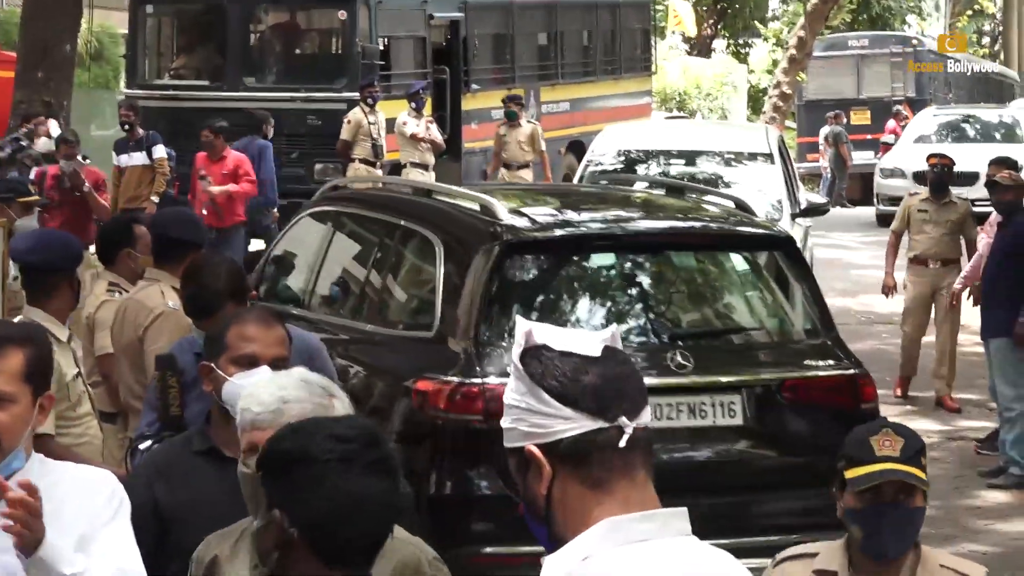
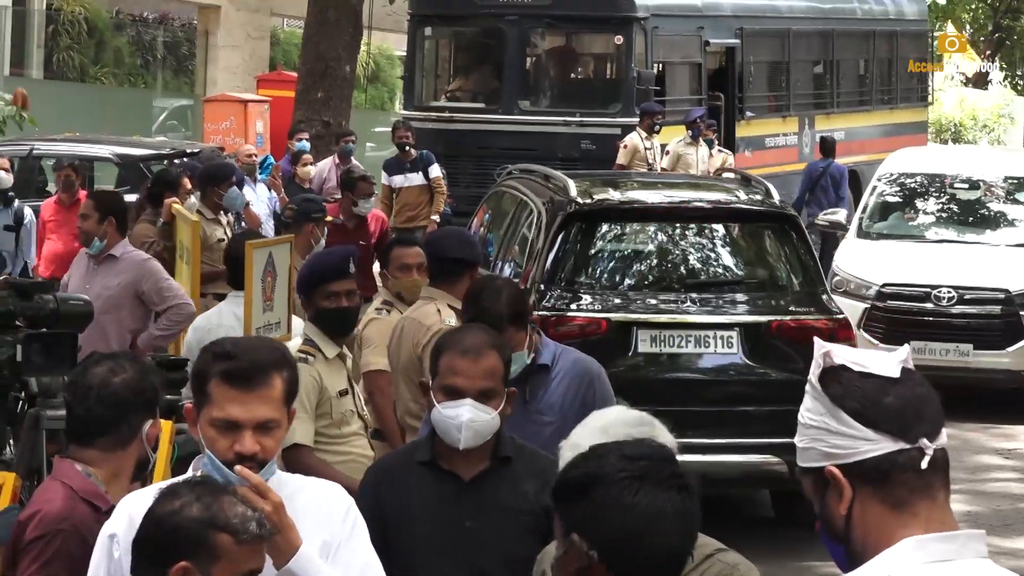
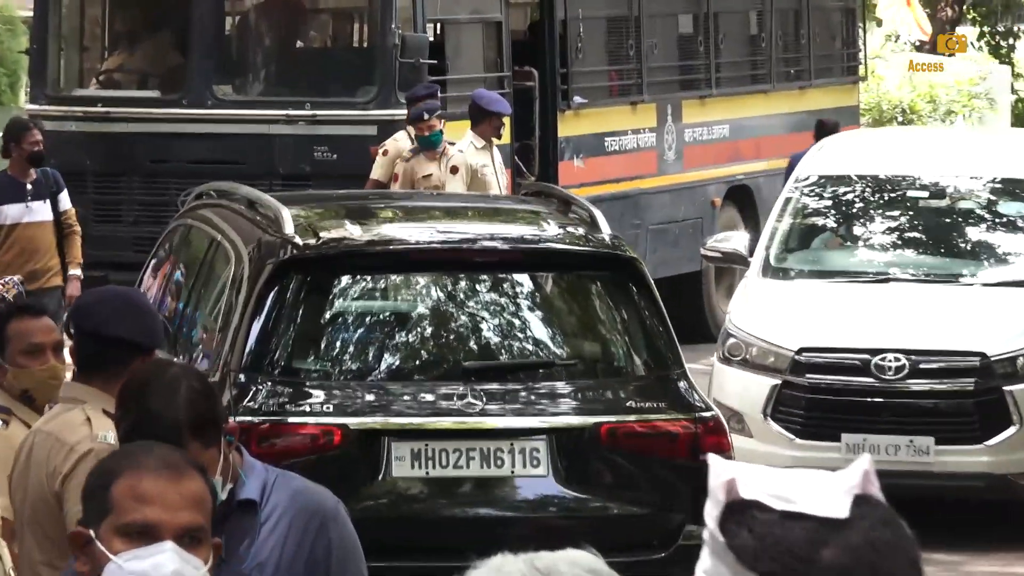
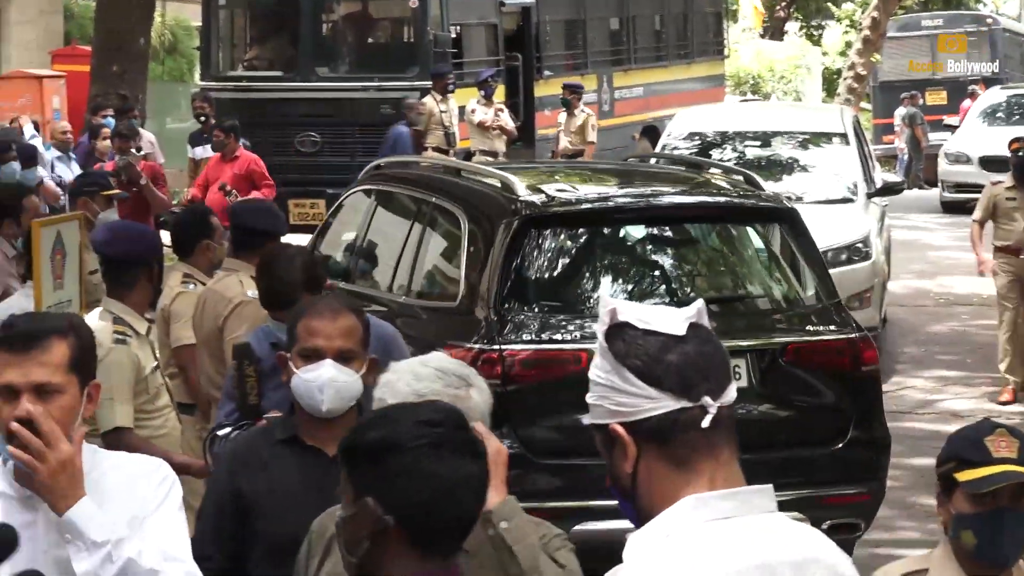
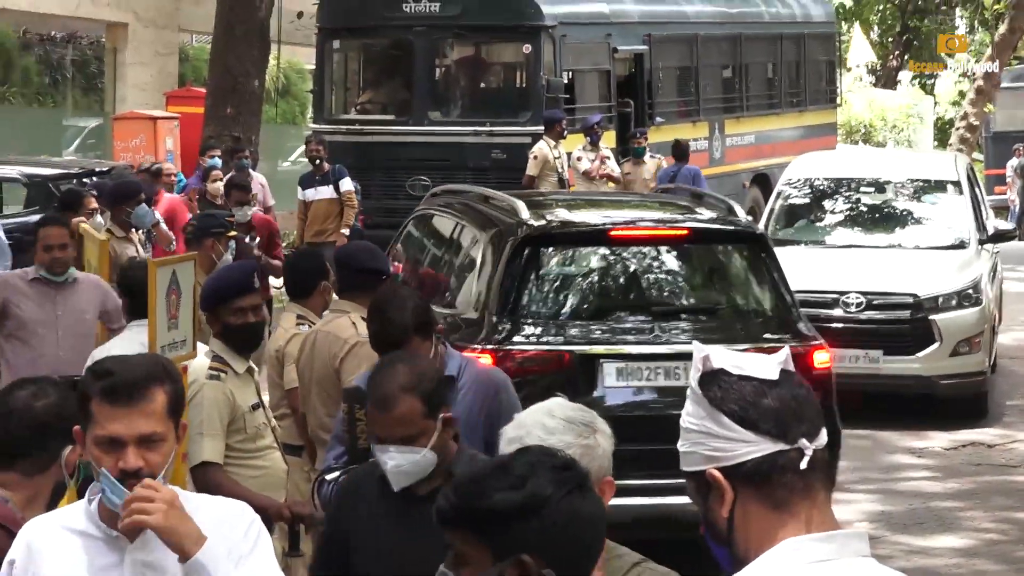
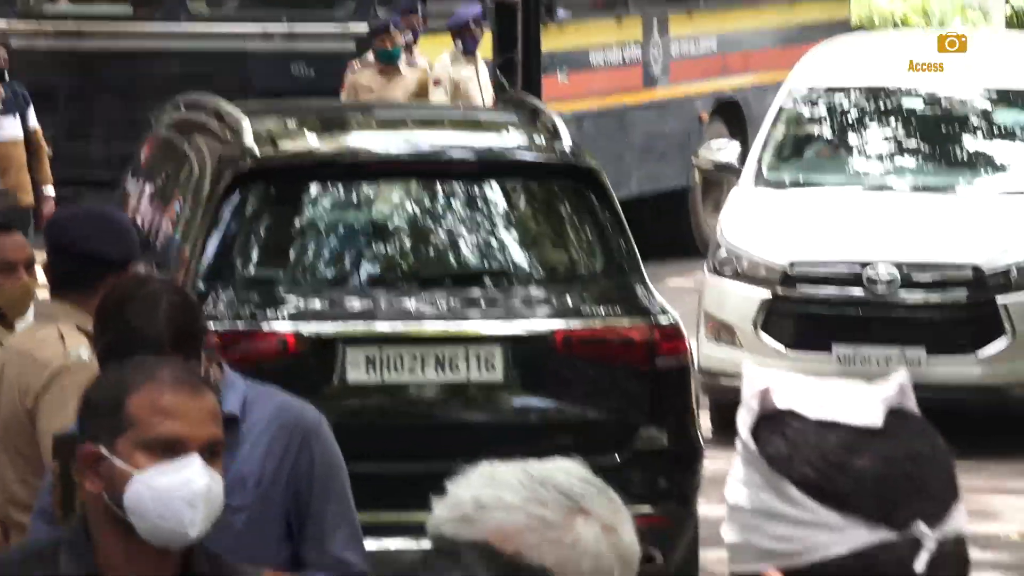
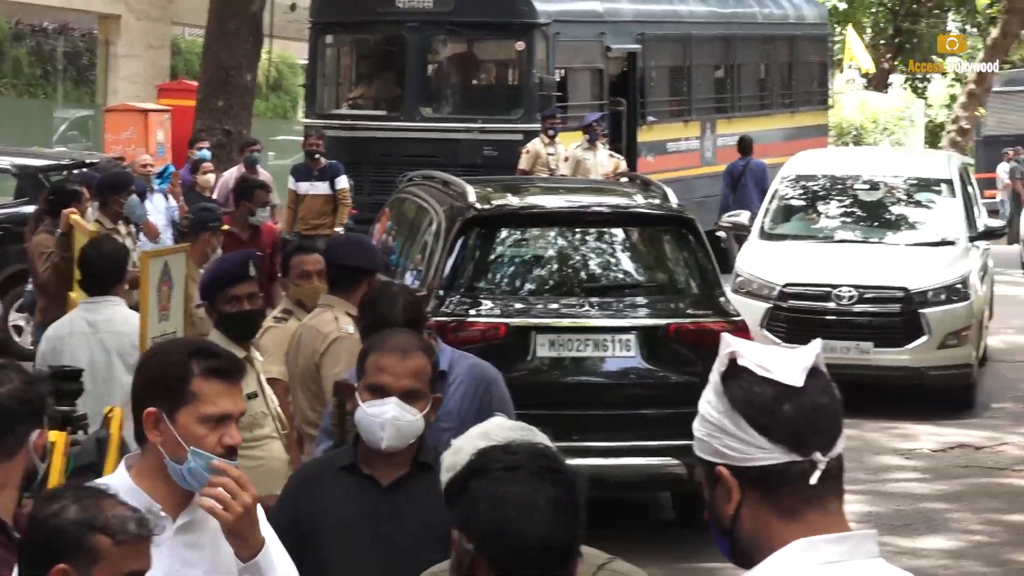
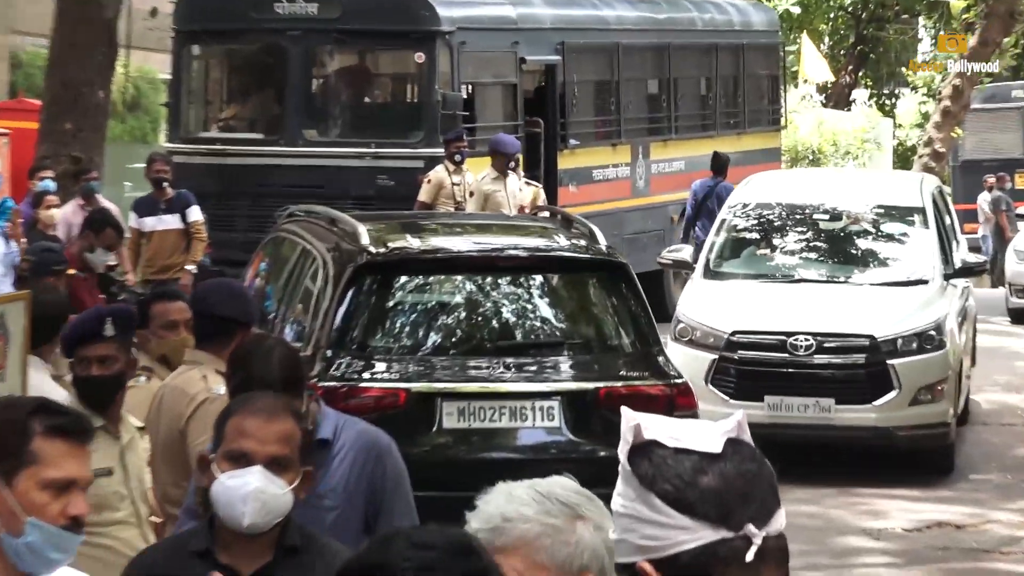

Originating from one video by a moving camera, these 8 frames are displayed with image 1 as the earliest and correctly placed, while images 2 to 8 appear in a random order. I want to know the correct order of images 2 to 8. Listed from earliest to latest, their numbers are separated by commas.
4, 5, 2, 7, 8, 3, 6
